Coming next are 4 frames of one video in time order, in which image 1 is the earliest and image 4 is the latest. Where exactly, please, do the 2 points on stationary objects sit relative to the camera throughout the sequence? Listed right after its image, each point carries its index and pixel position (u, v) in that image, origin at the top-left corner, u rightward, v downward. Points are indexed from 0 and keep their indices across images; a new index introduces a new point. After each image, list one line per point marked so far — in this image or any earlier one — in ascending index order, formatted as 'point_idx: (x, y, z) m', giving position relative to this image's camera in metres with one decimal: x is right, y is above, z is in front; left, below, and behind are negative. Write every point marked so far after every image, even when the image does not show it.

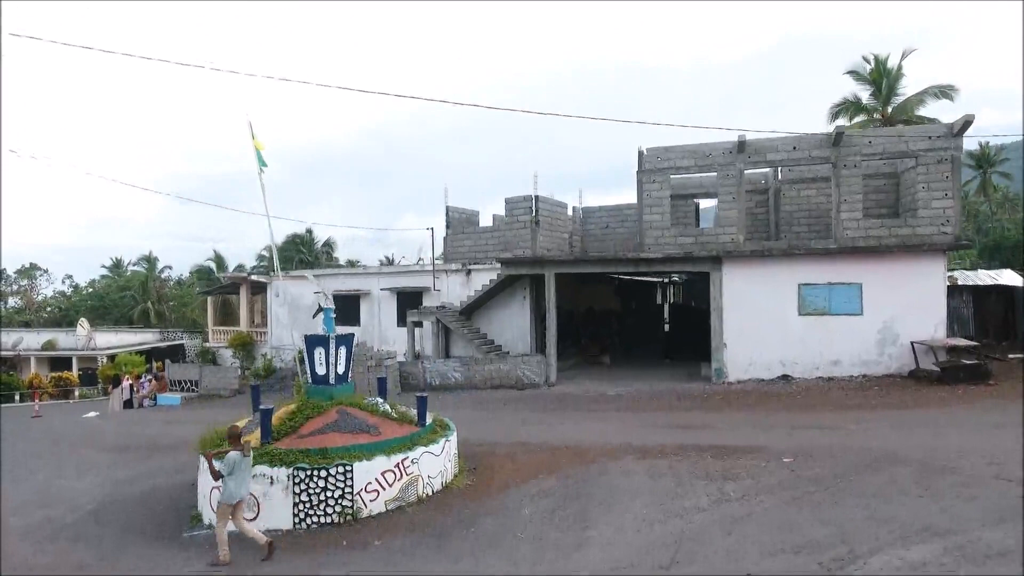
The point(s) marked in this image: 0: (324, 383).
0: (-2.4, -1.2, +8.6) m
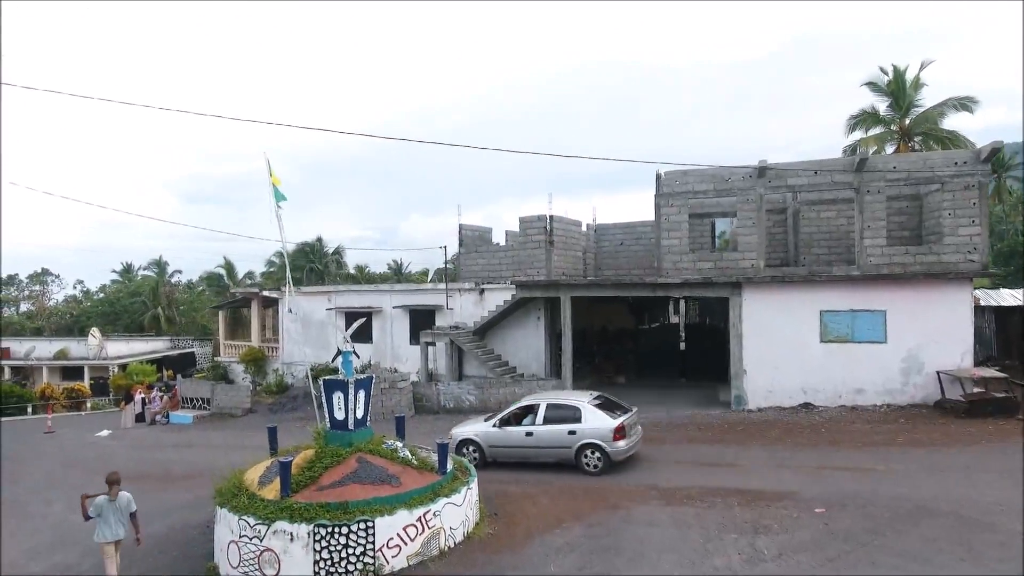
0: (-2.1, -1.8, +8.4) m
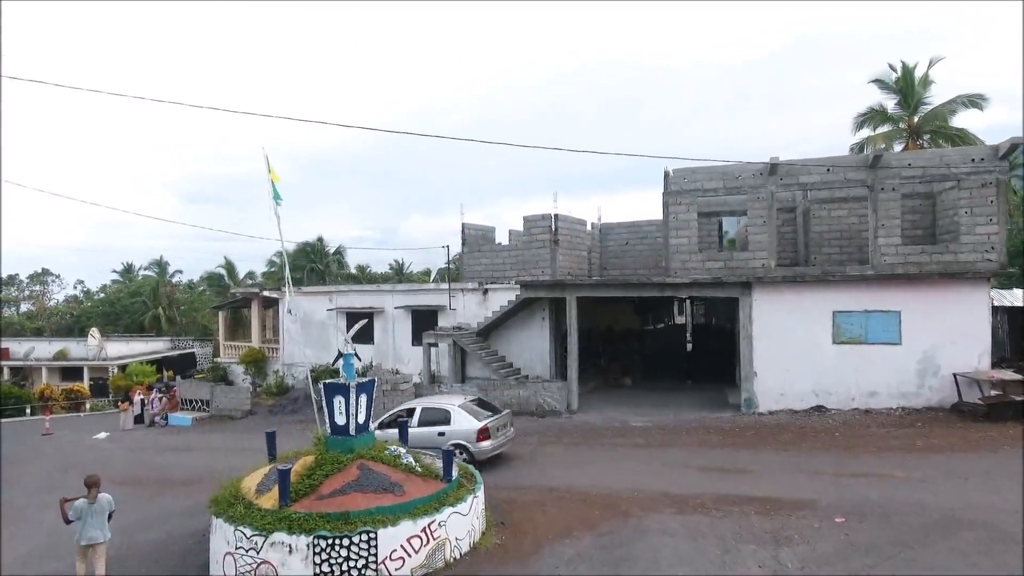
0: (-2.0, -1.8, +8.1) m
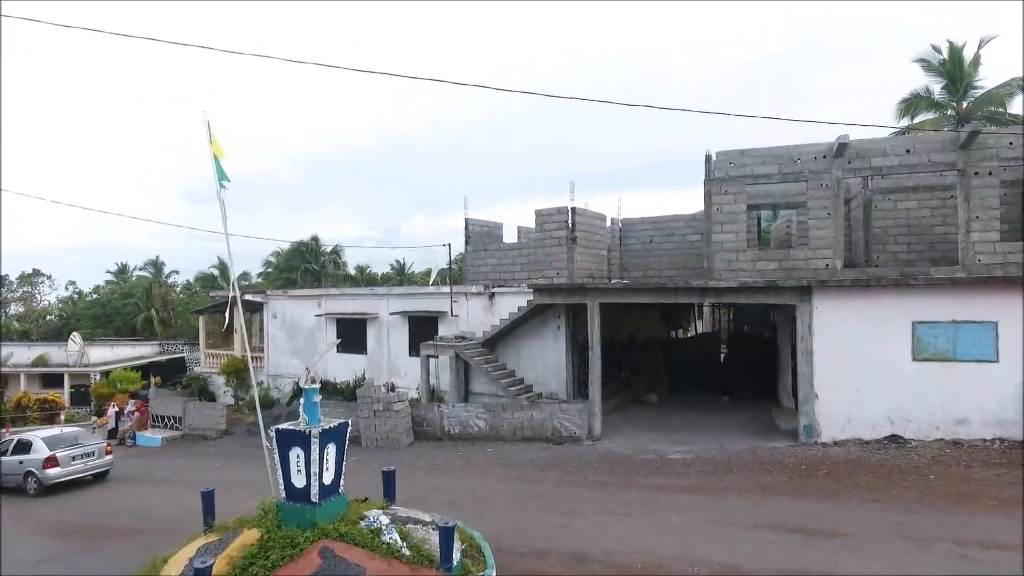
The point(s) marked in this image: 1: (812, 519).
0: (-1.8, -1.9, +5.9) m
1: (+3.7, -2.8, +8.2) m
